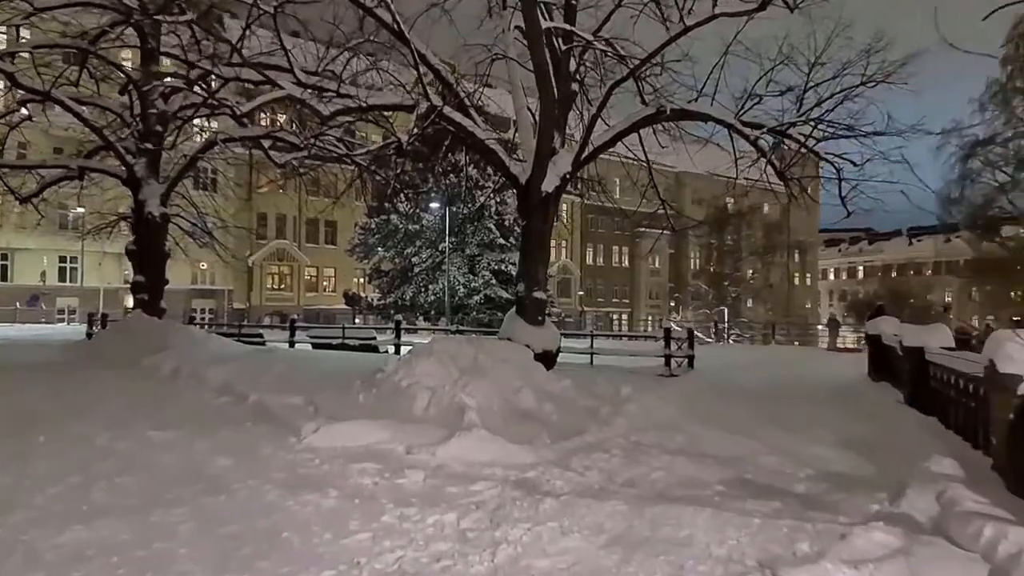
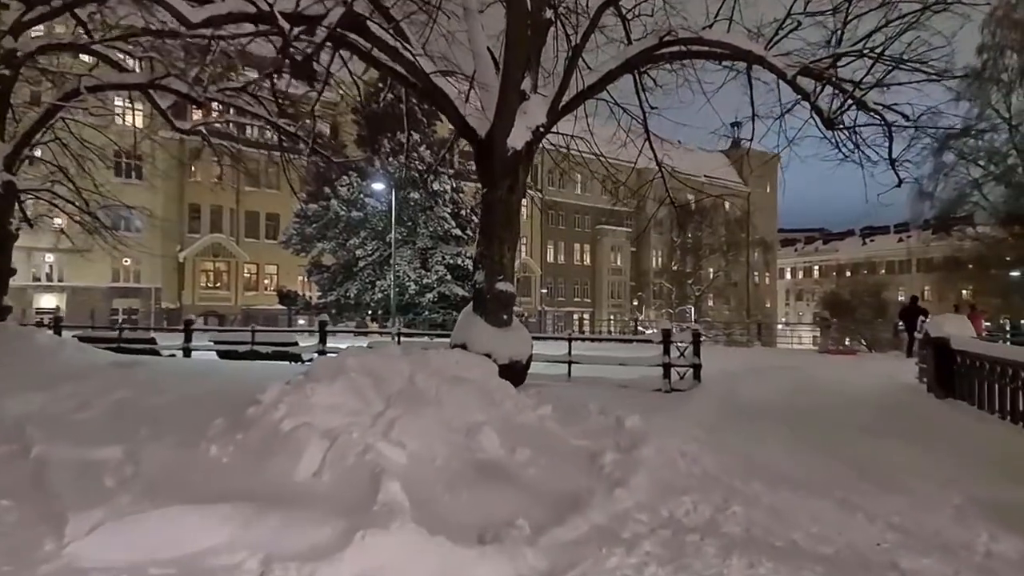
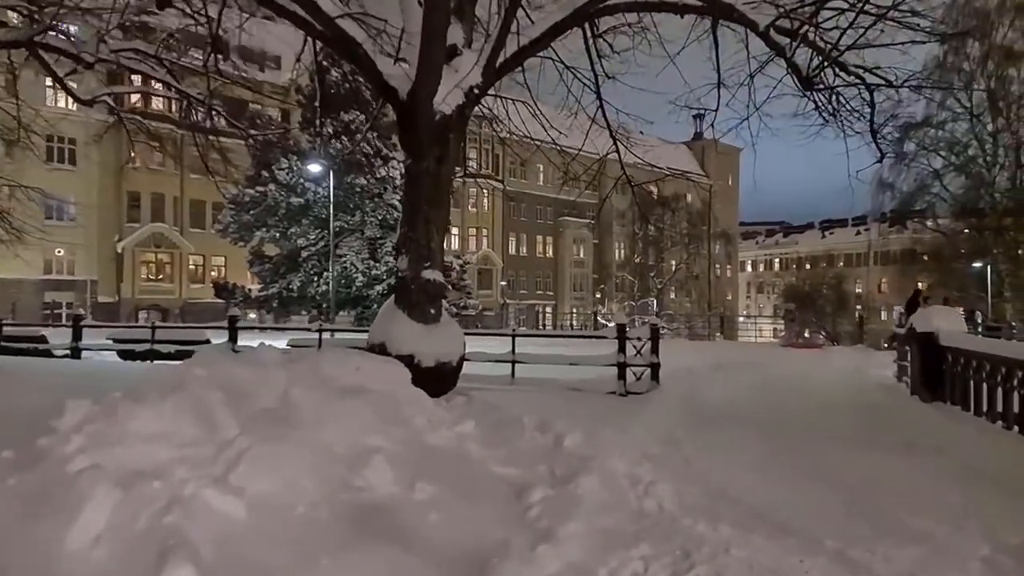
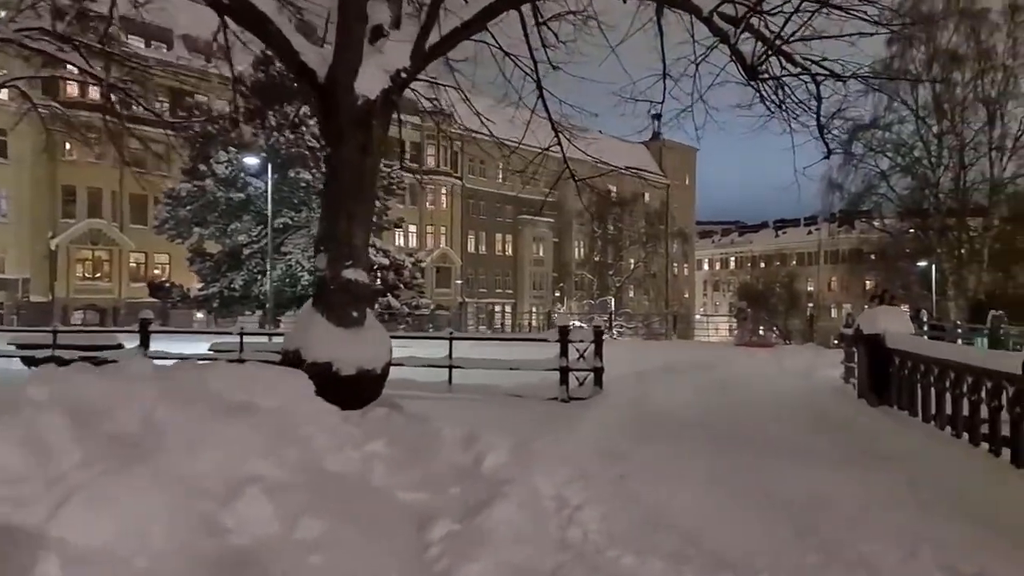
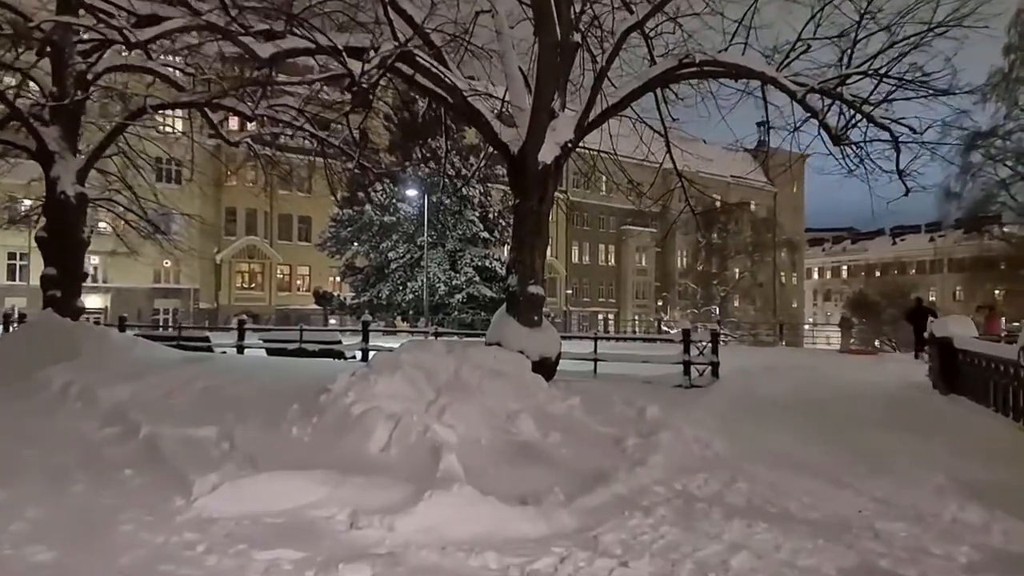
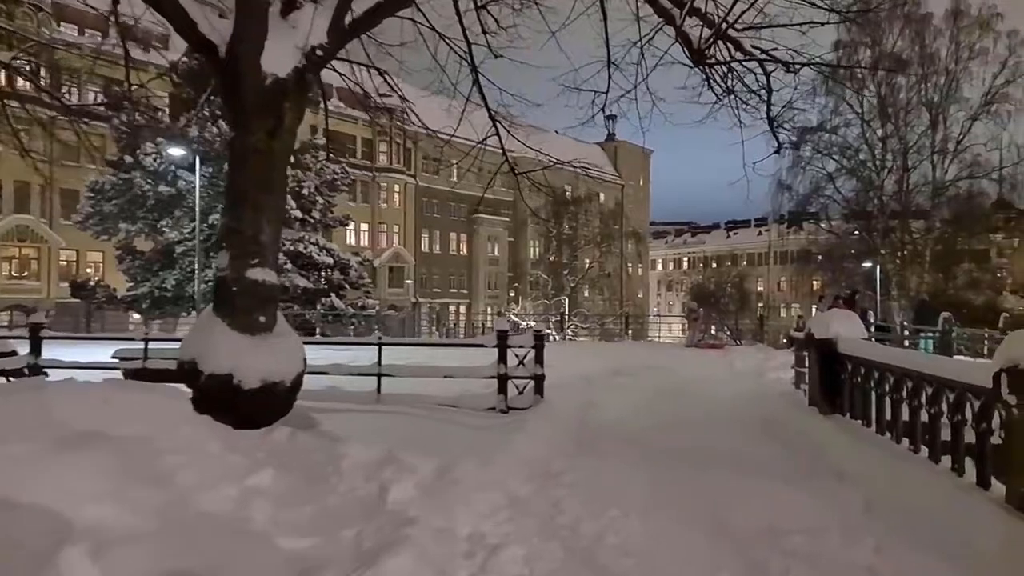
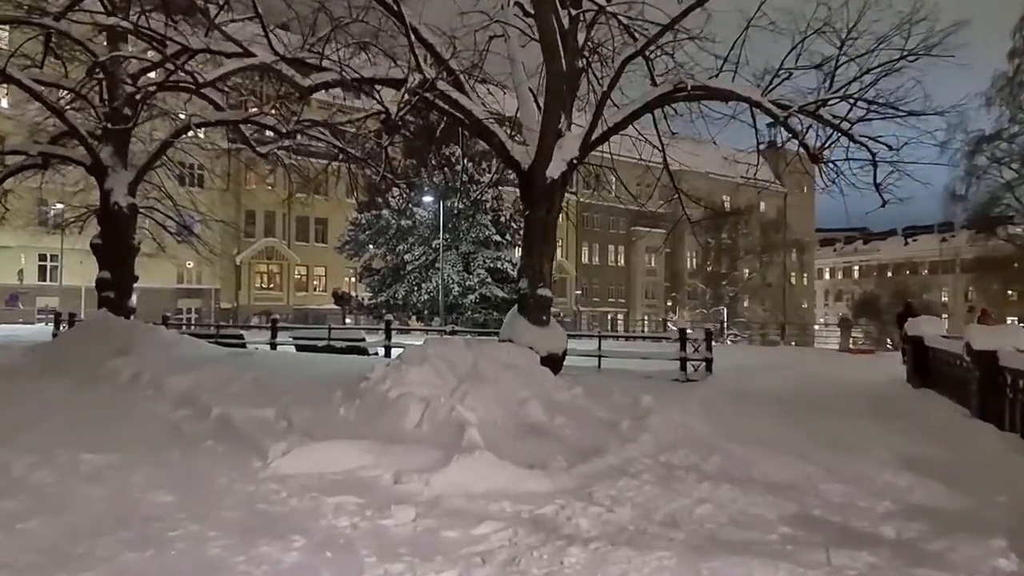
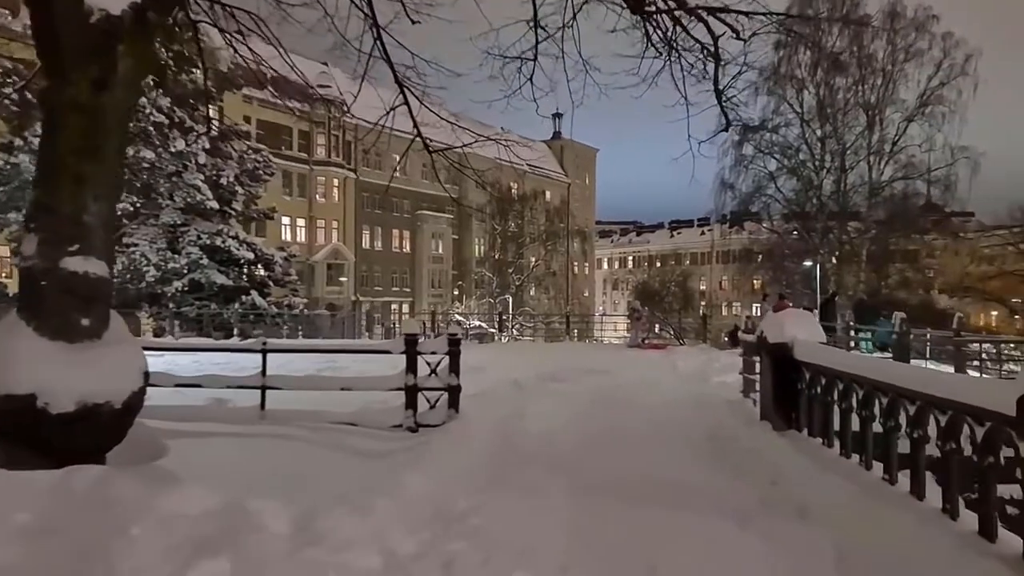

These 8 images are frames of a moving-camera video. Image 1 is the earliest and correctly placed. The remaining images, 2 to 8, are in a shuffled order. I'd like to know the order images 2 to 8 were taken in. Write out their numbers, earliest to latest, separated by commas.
7, 5, 2, 3, 4, 6, 8
